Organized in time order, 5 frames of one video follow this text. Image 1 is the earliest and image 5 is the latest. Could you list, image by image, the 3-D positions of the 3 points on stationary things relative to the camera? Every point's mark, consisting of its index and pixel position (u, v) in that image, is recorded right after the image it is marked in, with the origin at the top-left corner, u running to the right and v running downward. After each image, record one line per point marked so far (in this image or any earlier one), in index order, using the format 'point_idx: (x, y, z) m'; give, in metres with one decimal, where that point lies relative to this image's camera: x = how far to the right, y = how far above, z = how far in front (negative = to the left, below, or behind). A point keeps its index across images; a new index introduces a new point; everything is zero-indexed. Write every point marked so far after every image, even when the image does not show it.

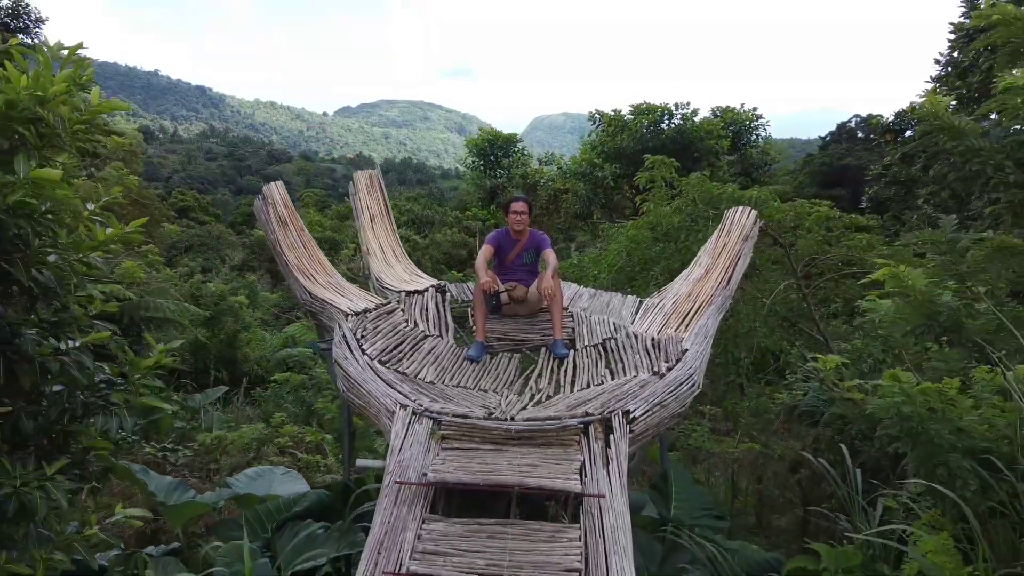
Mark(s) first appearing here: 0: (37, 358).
0: (-0.9, -0.1, +1.6) m
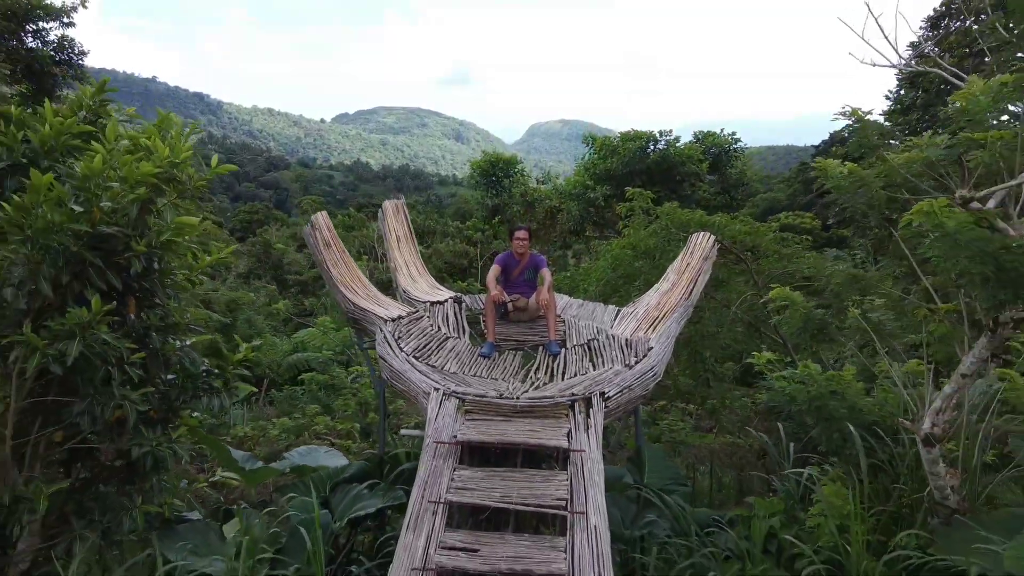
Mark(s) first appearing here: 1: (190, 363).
0: (-0.9, -0.2, +2.2) m
1: (-0.8, -0.2, +2.2) m
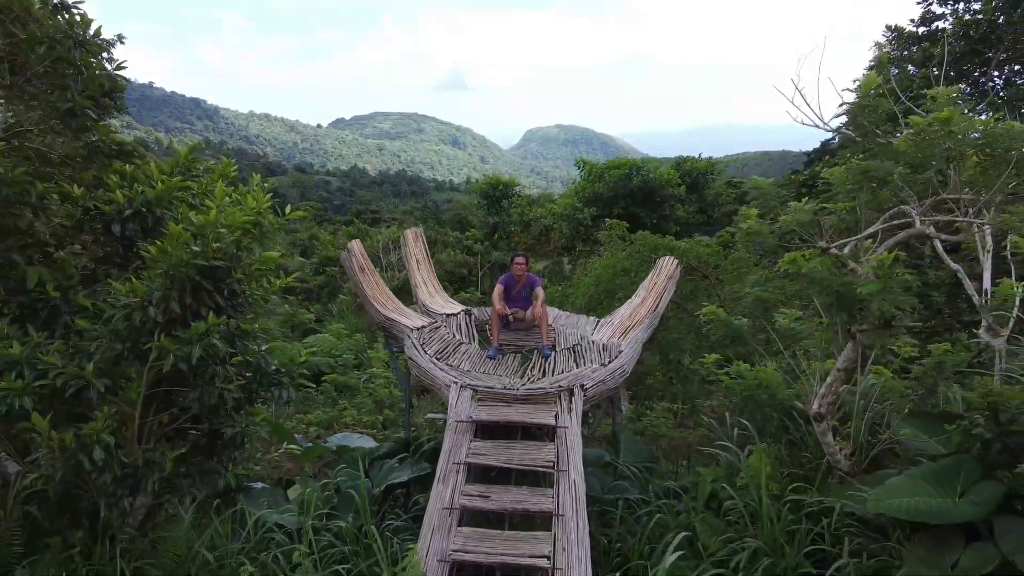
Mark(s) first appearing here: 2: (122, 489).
0: (-0.8, -0.2, +2.8) m
1: (-0.8, -0.2, +2.9) m
2: (-1.1, -0.6, +2.6) m
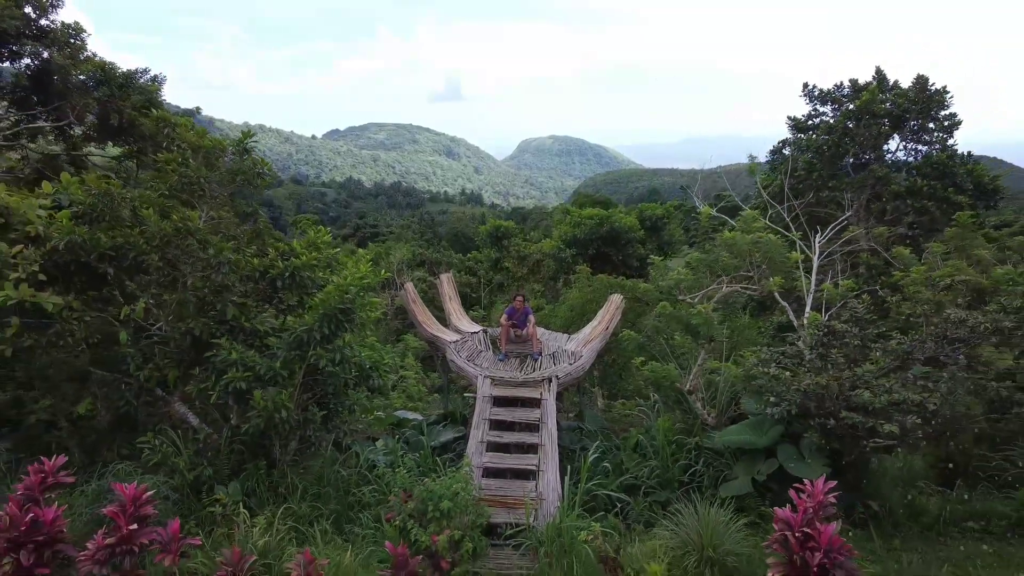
0: (-0.8, -0.4, +4.7) m
1: (-0.8, -0.4, +4.8) m
2: (-1.1, -0.7, +4.5) m
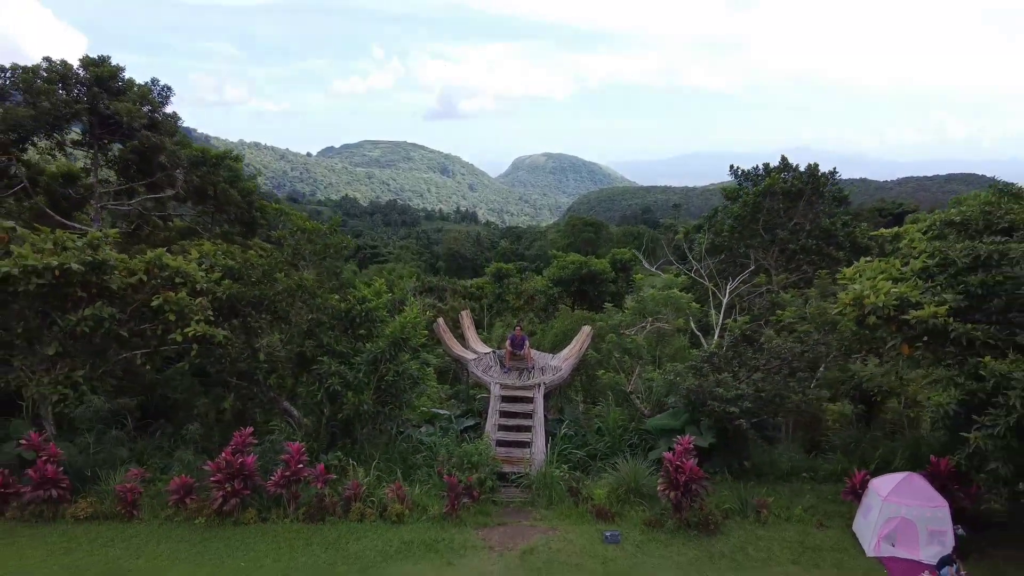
0: (-0.8, -0.7, +7.0) m
1: (-0.8, -0.7, +7.1) m
2: (-1.1, -1.0, +6.7) m
